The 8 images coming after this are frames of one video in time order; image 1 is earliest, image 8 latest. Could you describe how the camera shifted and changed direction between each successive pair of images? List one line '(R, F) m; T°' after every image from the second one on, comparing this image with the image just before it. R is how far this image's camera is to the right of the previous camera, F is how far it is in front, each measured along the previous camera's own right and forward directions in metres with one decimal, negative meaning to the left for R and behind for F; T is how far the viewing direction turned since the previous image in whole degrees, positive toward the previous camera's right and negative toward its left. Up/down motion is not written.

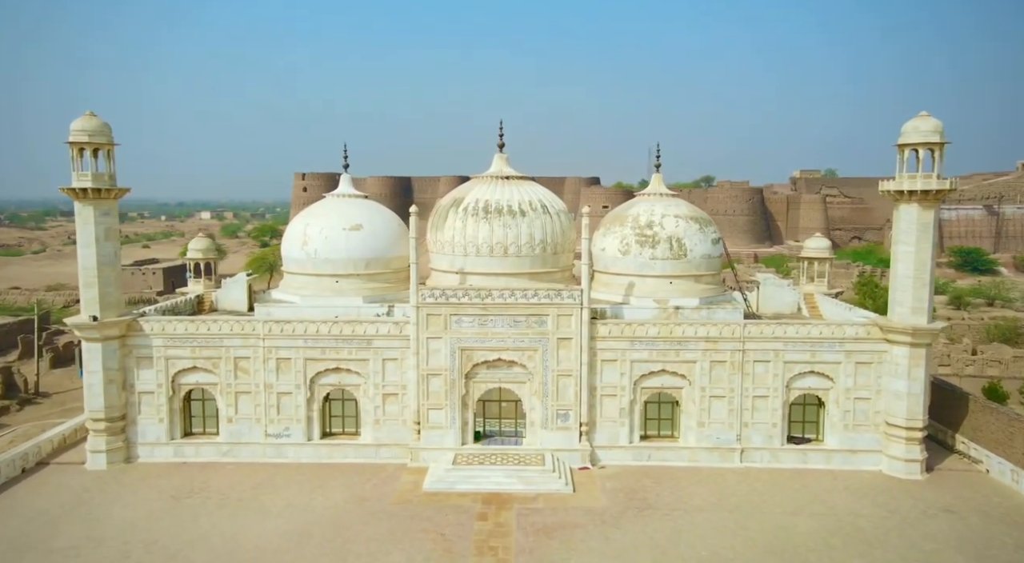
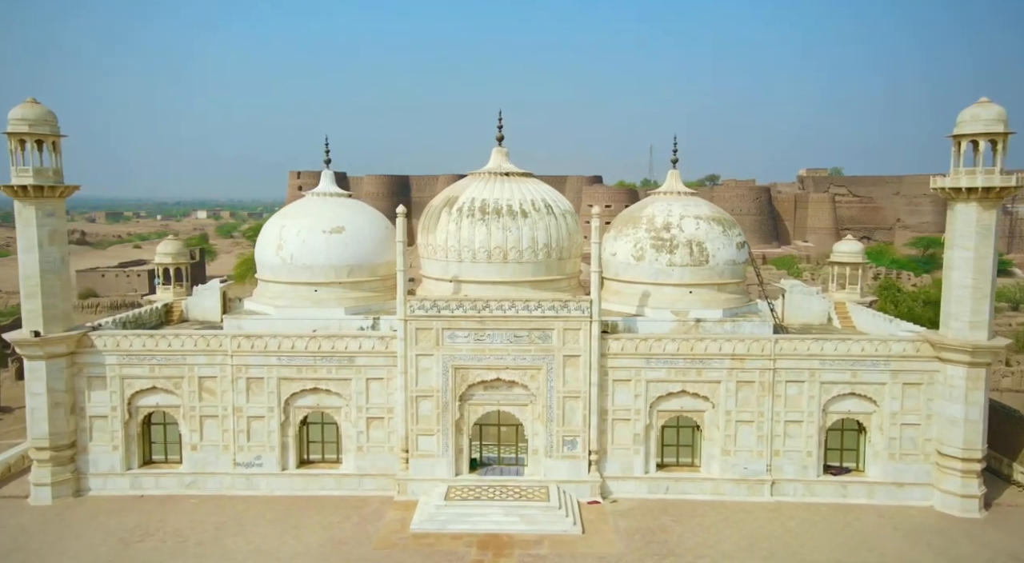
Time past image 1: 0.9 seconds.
(0.0, +2.2) m; 0°
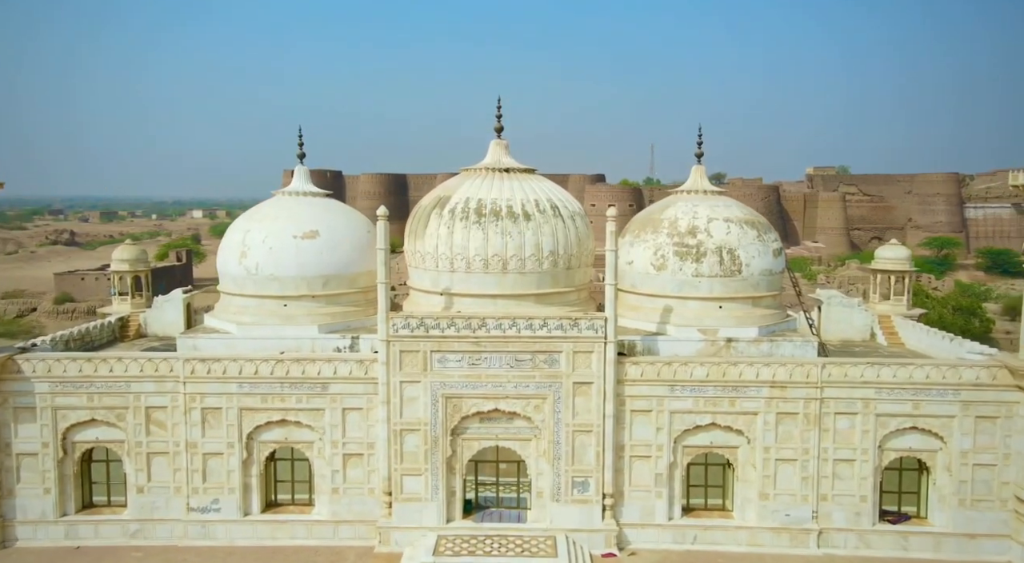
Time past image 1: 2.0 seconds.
(0.0, +2.5) m; 0°
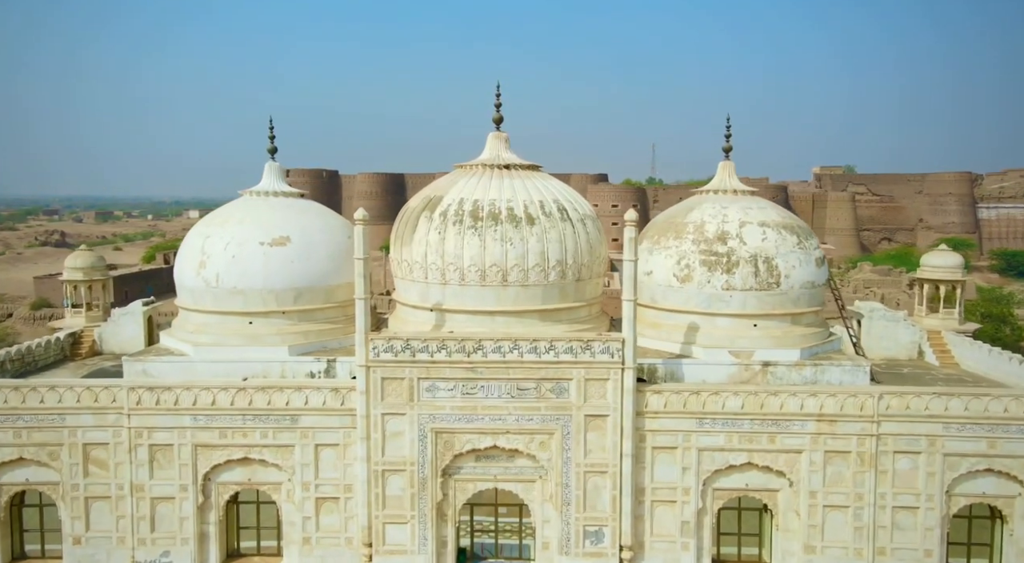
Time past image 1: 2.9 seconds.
(0.0, +2.2) m; 0°
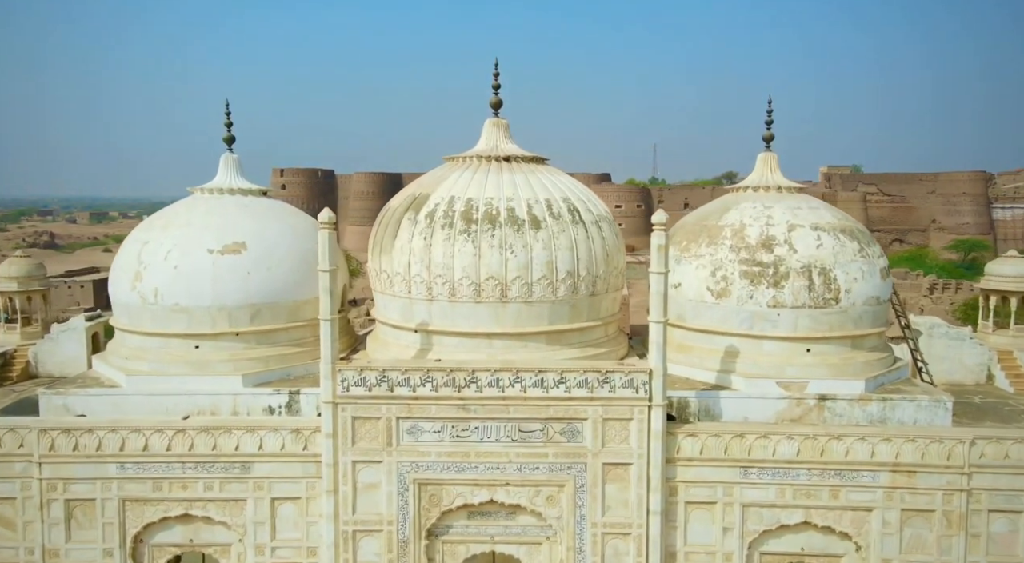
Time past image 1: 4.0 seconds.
(0.0, +2.4) m; 0°
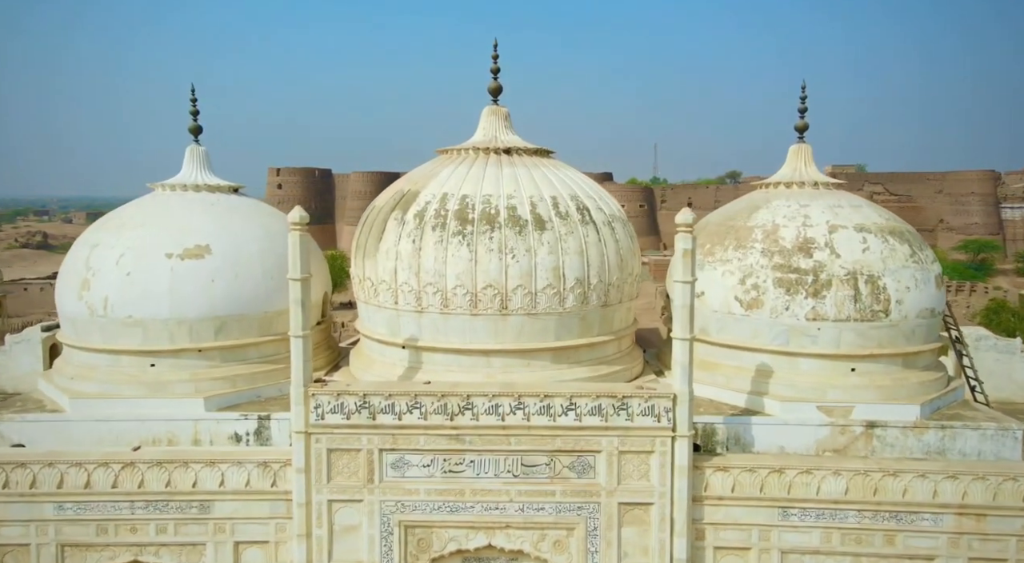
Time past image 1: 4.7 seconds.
(0.0, +1.4) m; 0°
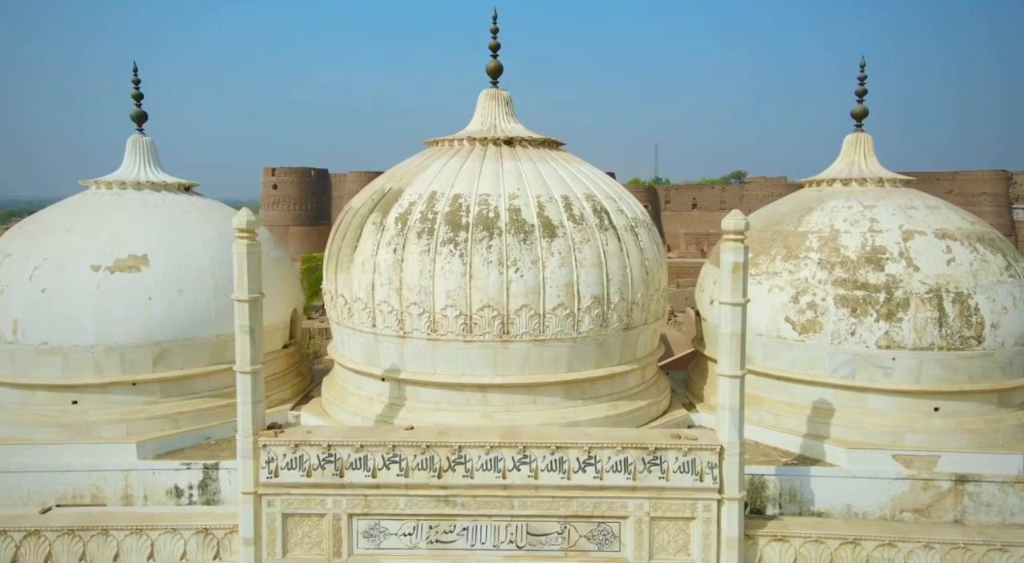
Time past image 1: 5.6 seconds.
(0.0, +1.8) m; 0°
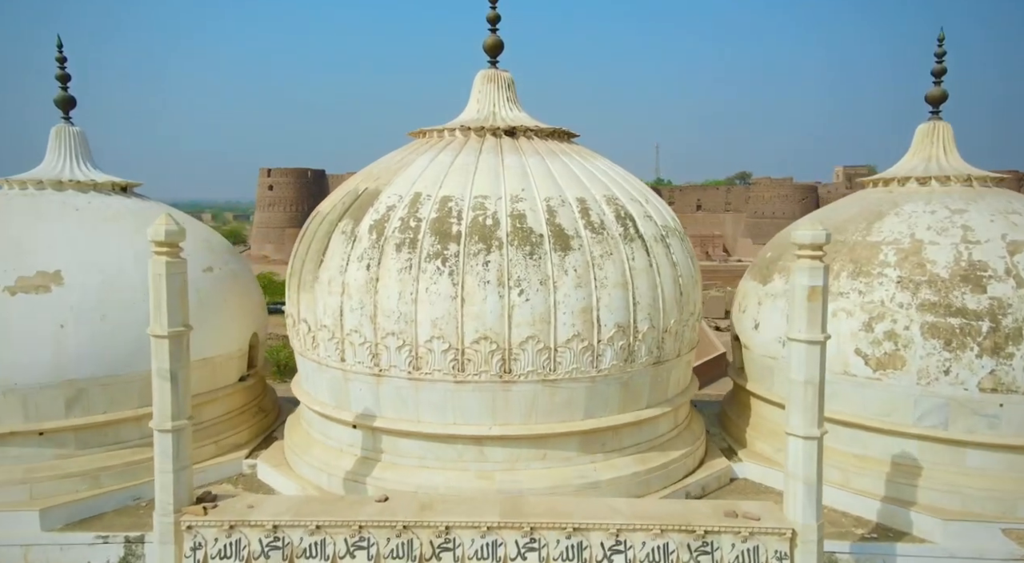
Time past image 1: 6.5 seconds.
(0.0, +1.7) m; 0°
